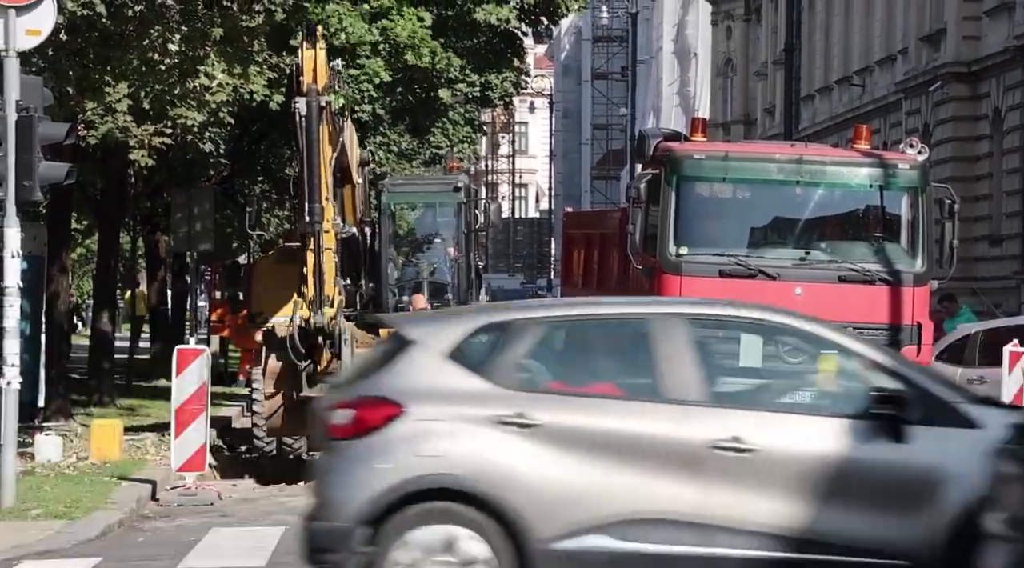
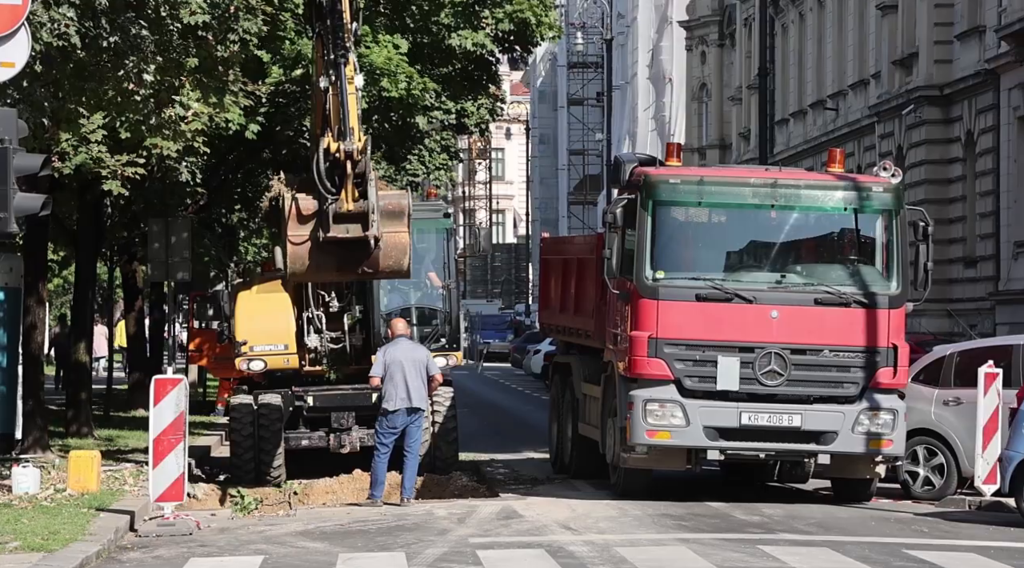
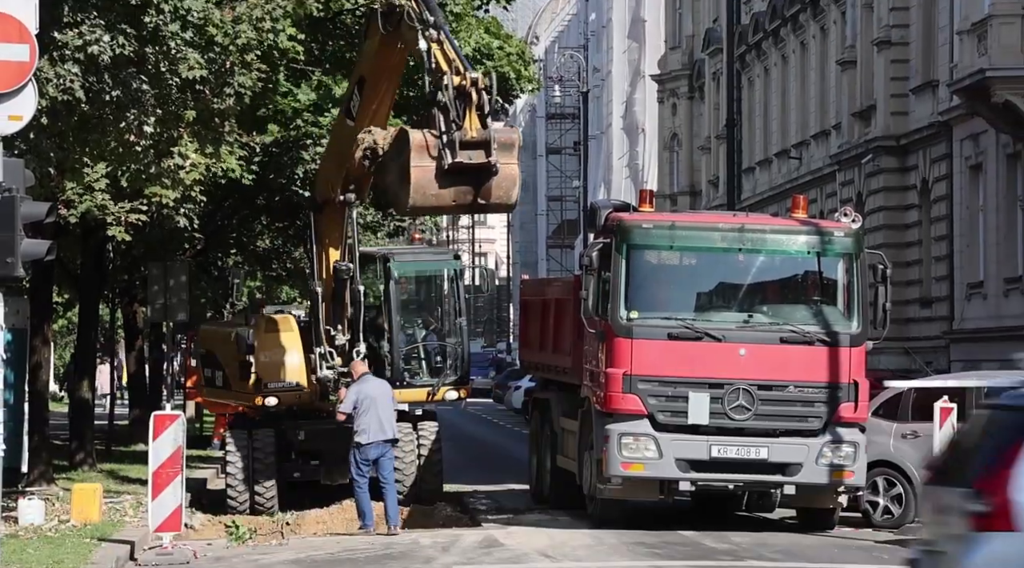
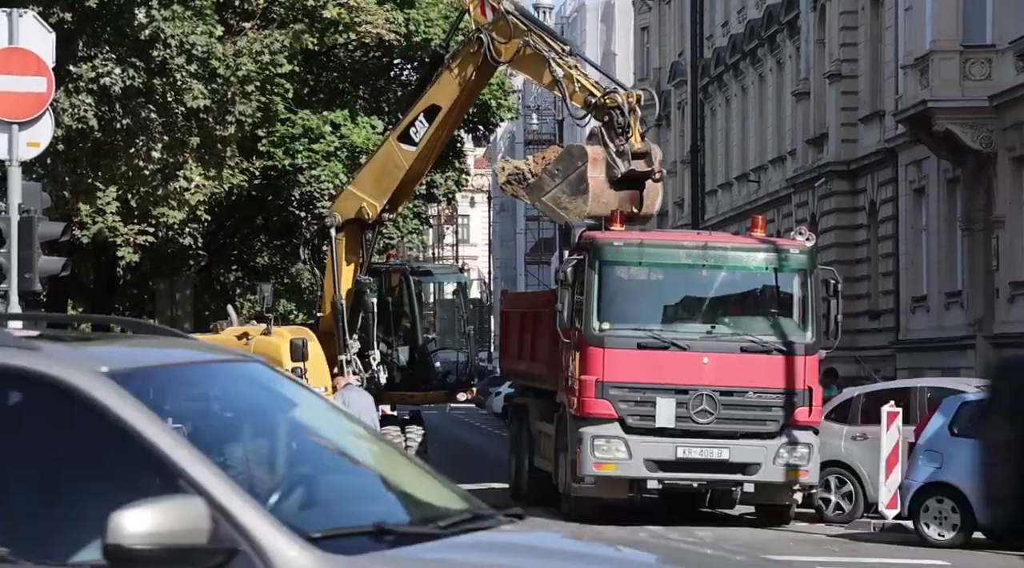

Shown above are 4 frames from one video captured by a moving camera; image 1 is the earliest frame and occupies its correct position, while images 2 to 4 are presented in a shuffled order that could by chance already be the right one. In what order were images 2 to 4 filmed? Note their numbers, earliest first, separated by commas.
2, 3, 4
